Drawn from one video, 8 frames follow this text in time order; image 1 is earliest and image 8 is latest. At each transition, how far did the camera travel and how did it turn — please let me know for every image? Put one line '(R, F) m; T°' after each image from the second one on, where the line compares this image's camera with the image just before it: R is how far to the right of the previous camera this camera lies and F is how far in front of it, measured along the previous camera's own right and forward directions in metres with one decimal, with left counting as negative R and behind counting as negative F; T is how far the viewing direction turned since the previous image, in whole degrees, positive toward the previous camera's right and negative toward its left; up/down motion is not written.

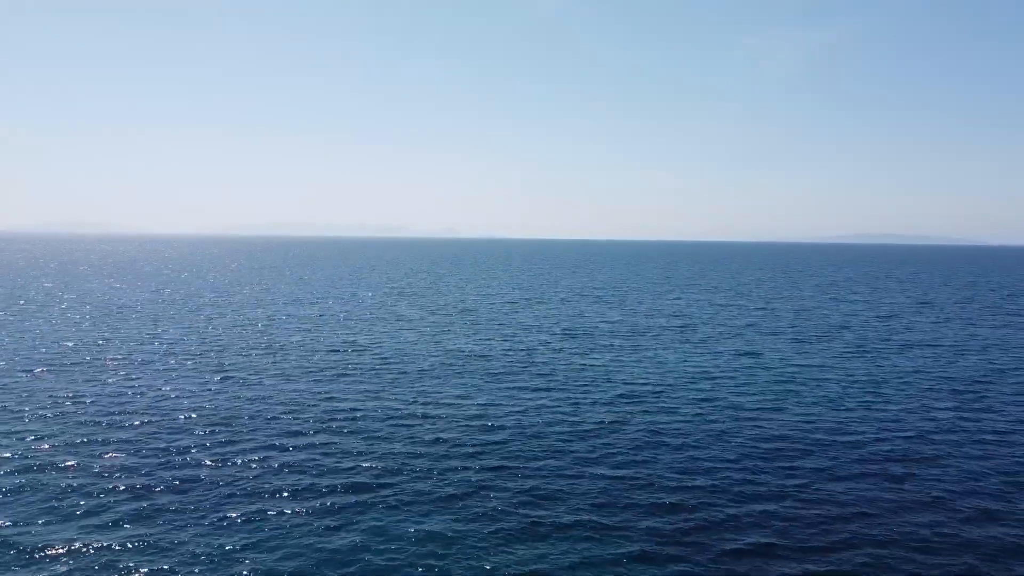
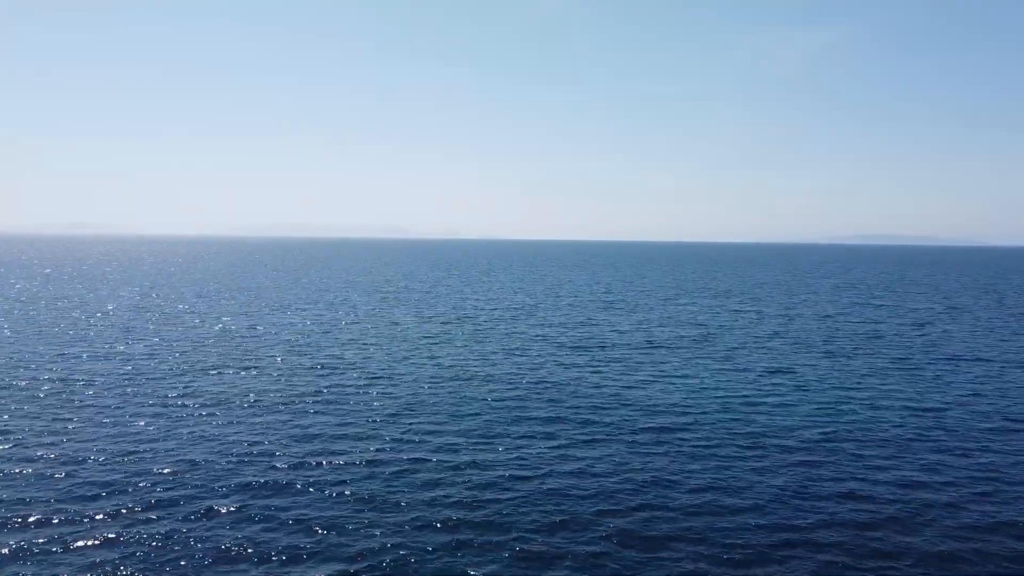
(-0.4, +5.7) m; 0°
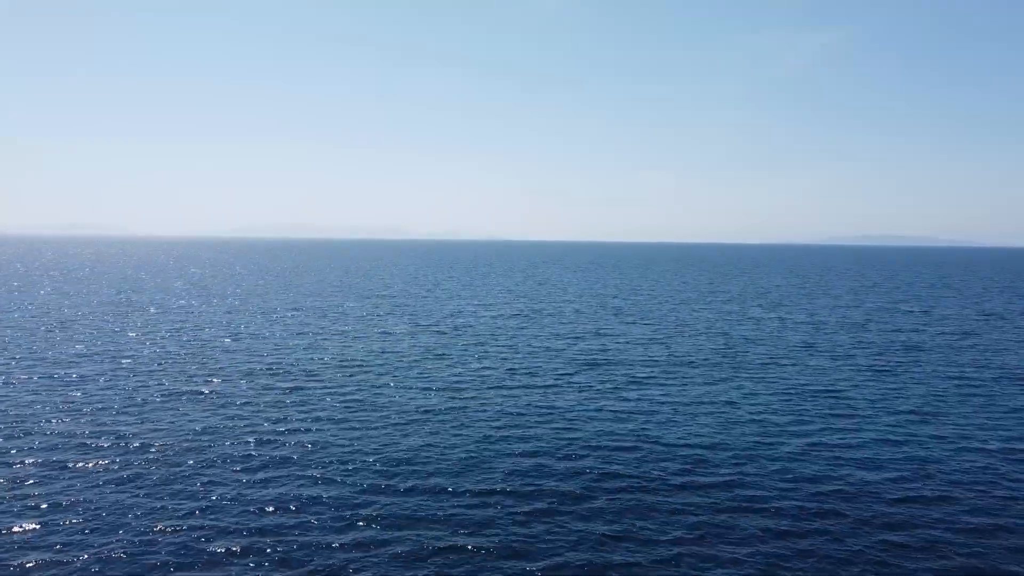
(-0.4, +6.5) m; 0°
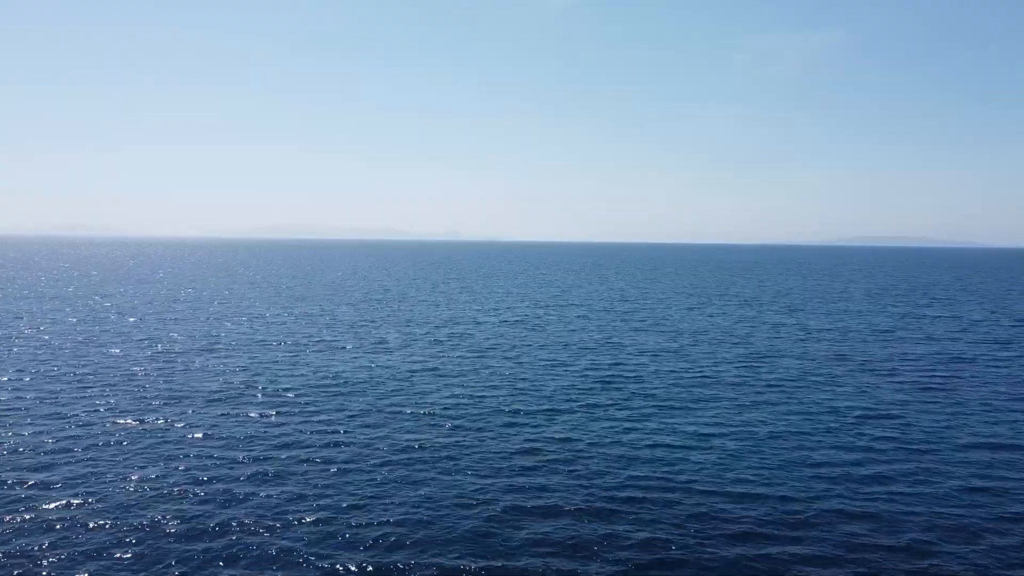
(-0.3, +5.5) m; 0°
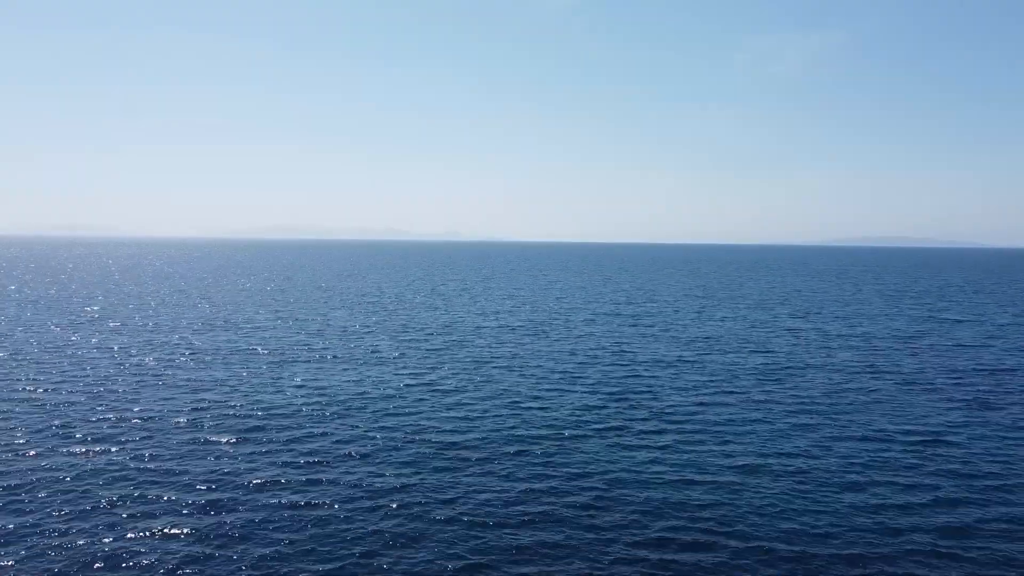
(-0.3, +4.3) m; 0°
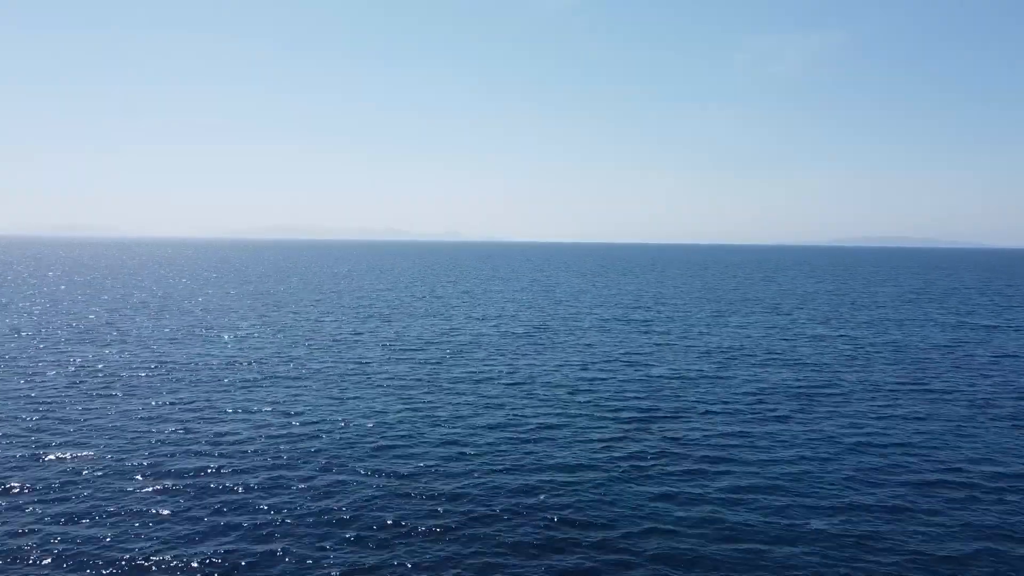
(-0.4, +5.5) m; 0°
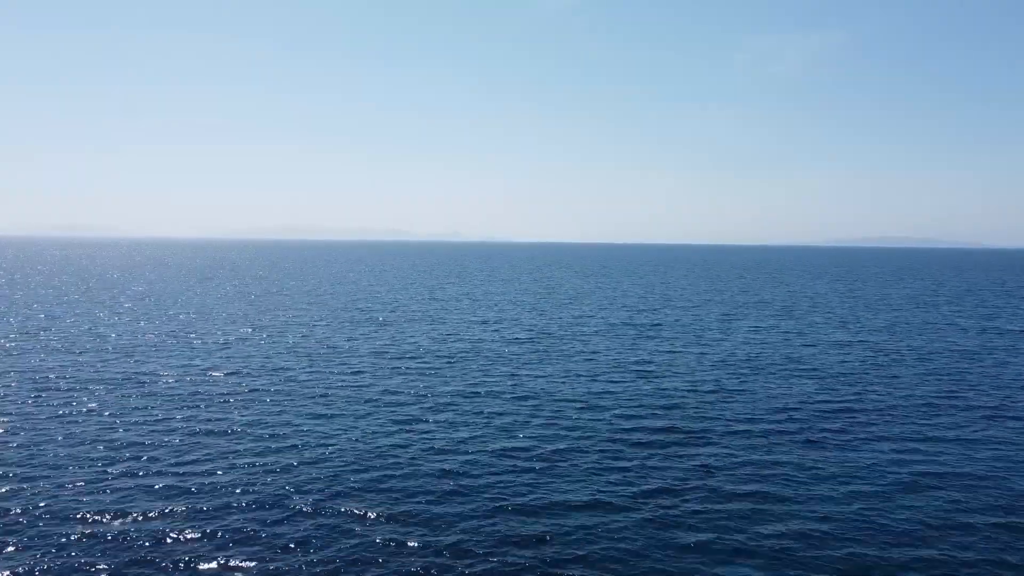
(-0.4, +3.8) m; 0°
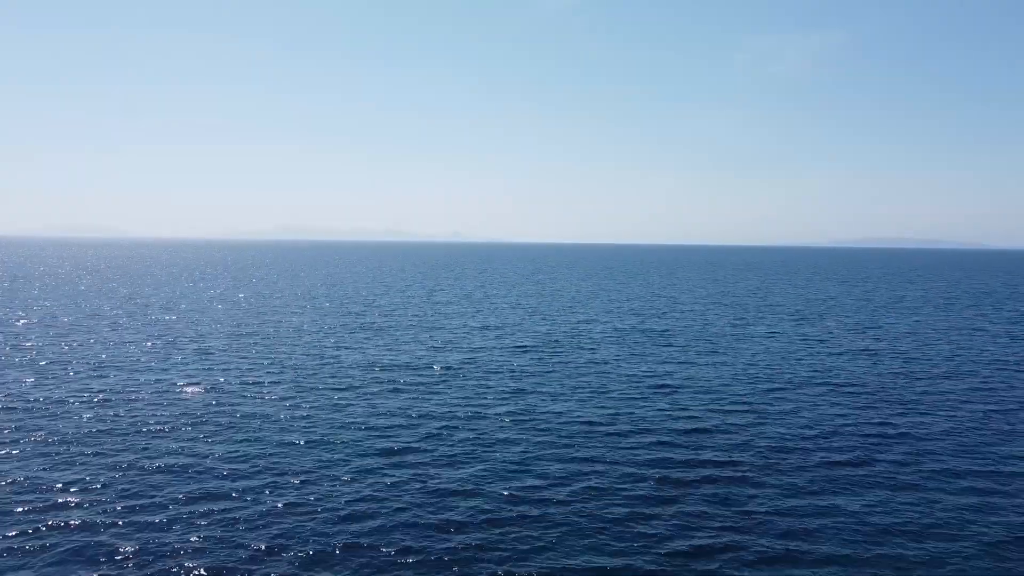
(-0.4, +4.6) m; 0°
